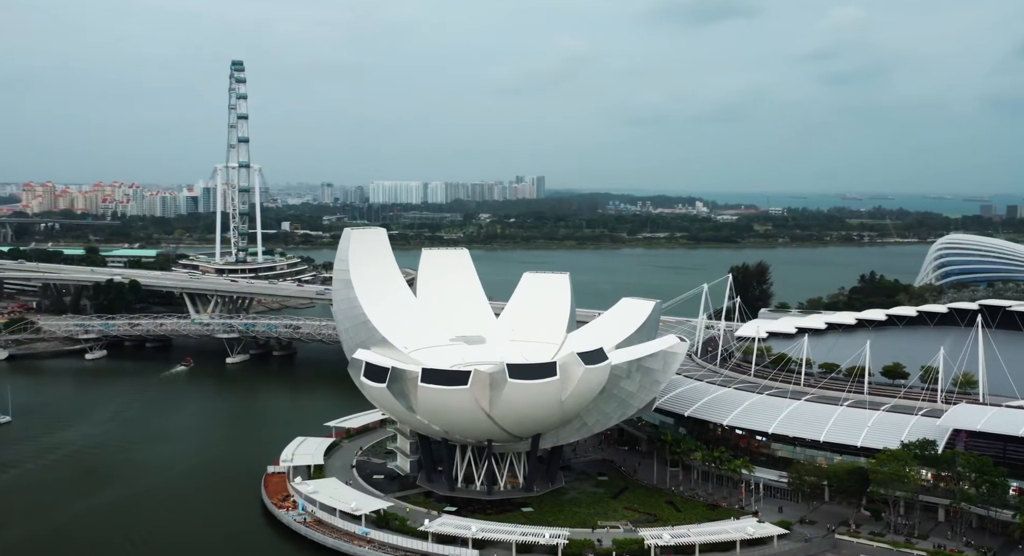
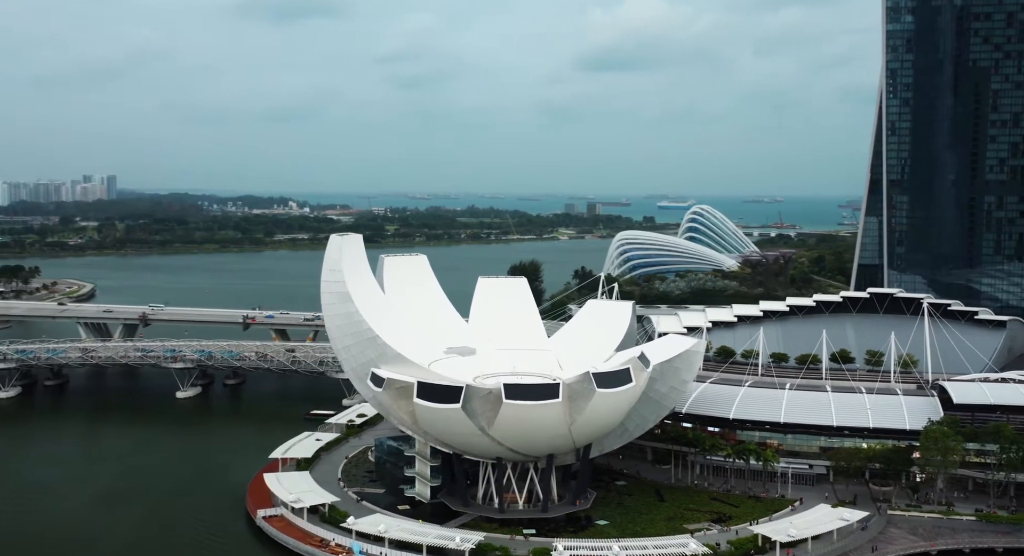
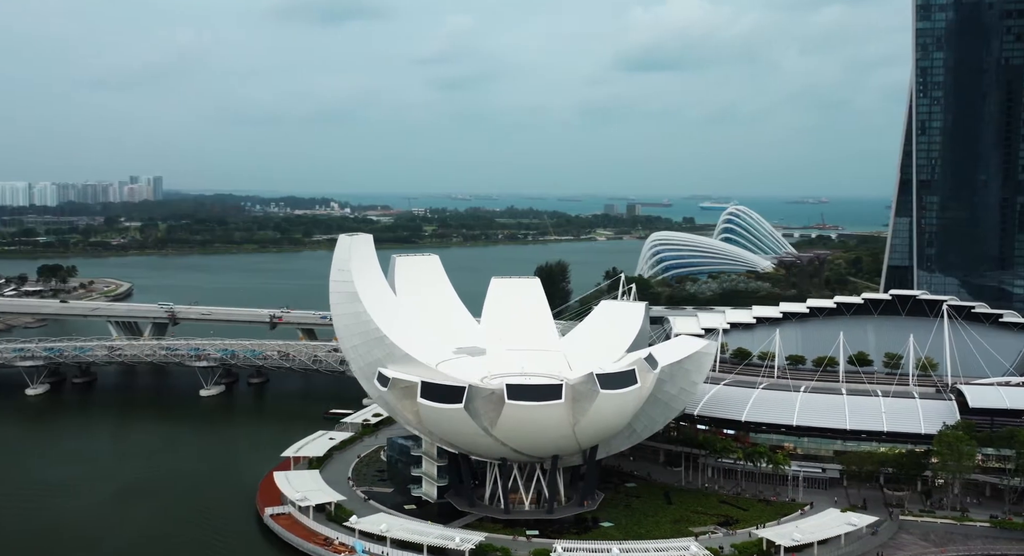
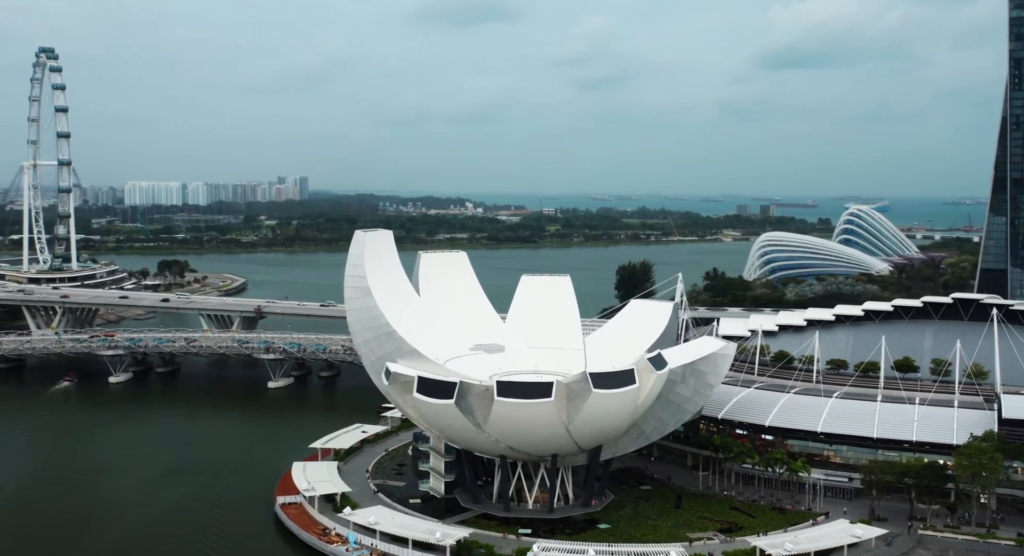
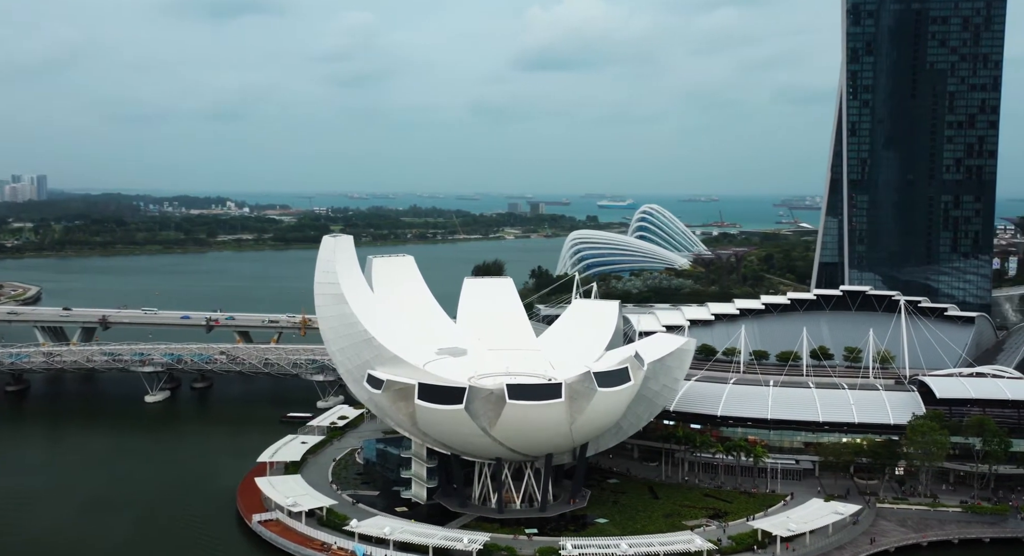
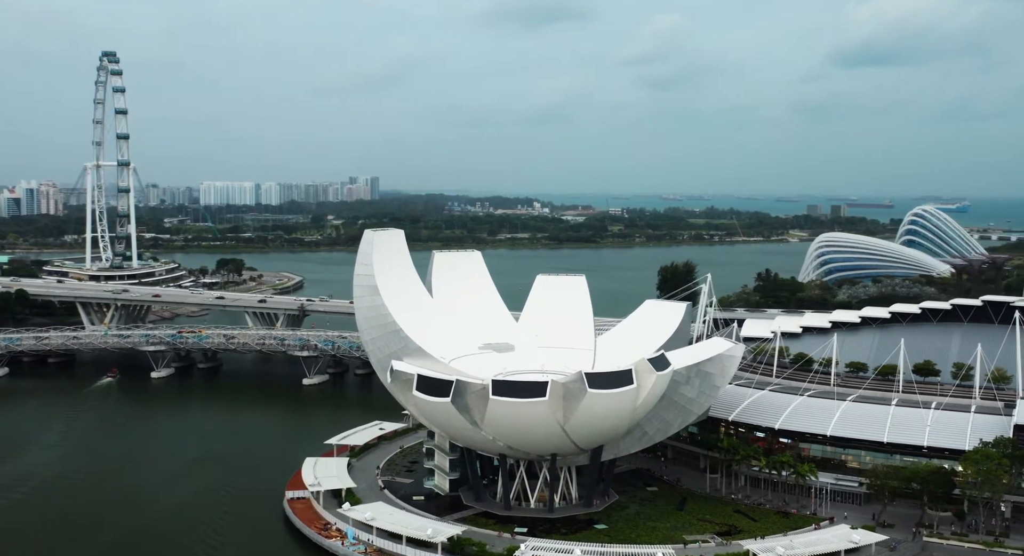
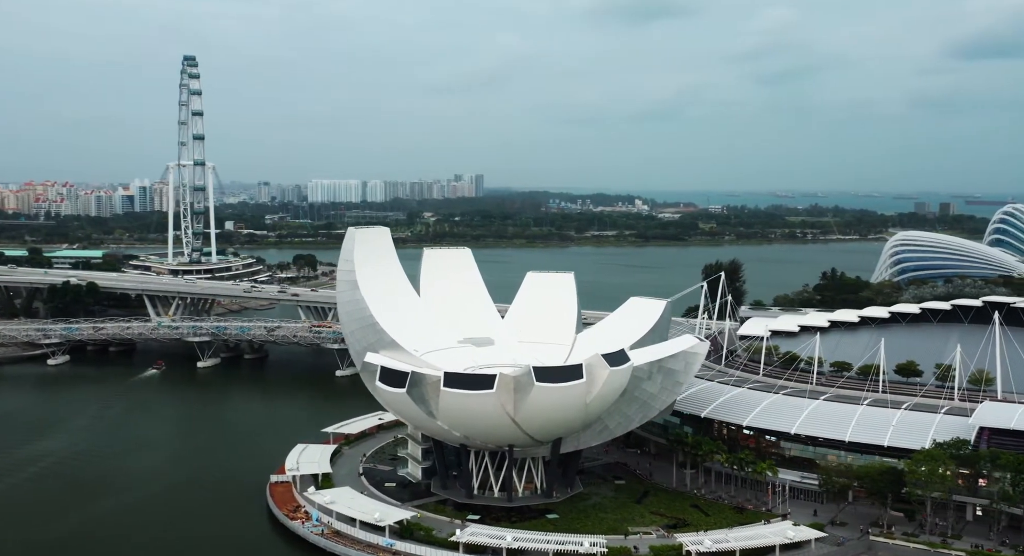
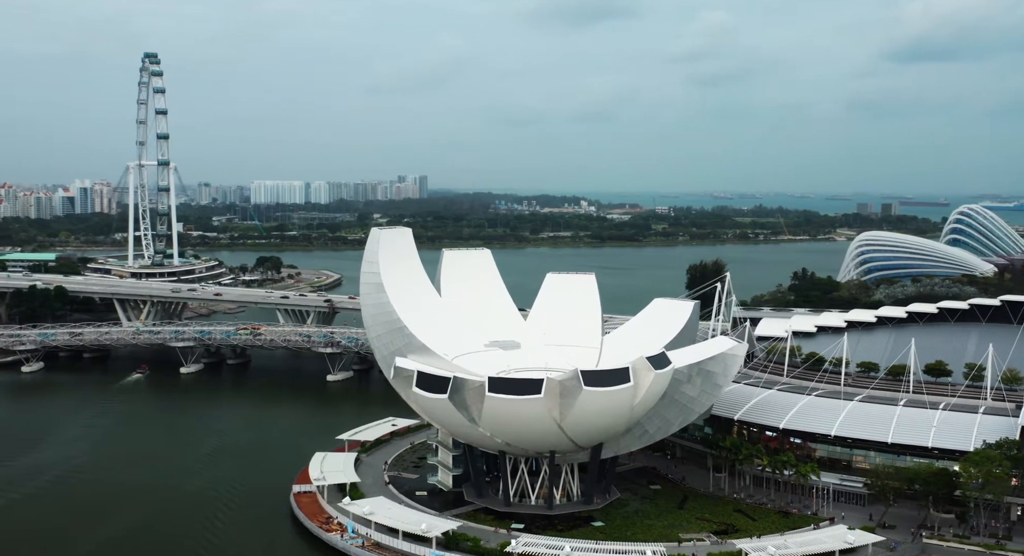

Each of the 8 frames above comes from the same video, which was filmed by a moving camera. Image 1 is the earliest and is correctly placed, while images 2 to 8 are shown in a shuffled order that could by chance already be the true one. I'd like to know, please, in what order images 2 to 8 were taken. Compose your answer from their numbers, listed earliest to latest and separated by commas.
7, 8, 6, 4, 3, 2, 5
